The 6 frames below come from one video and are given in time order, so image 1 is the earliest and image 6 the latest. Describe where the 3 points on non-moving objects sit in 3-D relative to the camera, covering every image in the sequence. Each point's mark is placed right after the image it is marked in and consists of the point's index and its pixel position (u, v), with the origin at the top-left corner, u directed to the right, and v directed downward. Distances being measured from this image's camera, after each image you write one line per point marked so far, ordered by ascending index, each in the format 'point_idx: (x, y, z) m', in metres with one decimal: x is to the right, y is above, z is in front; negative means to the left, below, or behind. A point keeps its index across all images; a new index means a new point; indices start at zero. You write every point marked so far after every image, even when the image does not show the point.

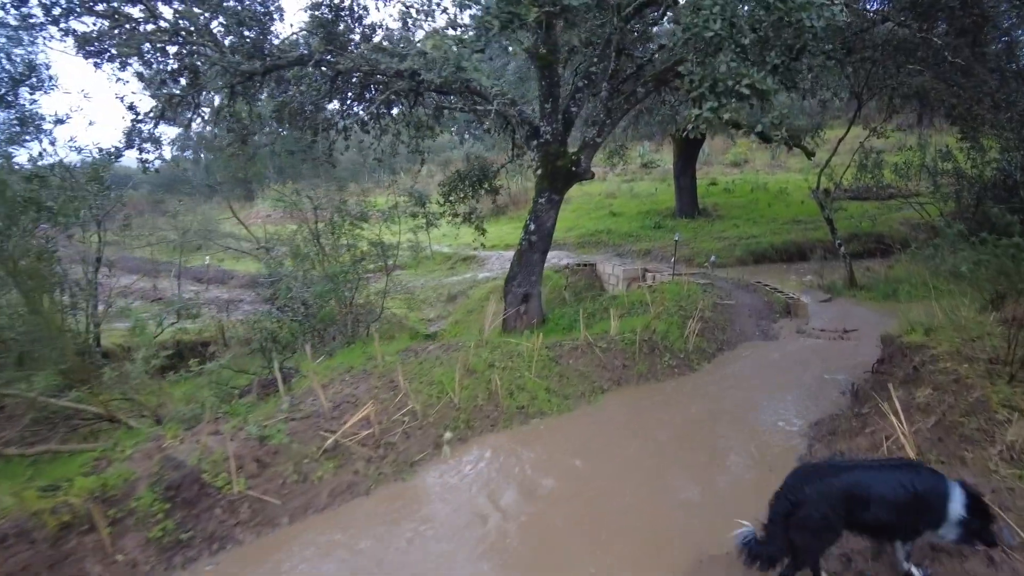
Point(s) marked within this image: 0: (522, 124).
0: (+0.1, +2.0, +8.2) m
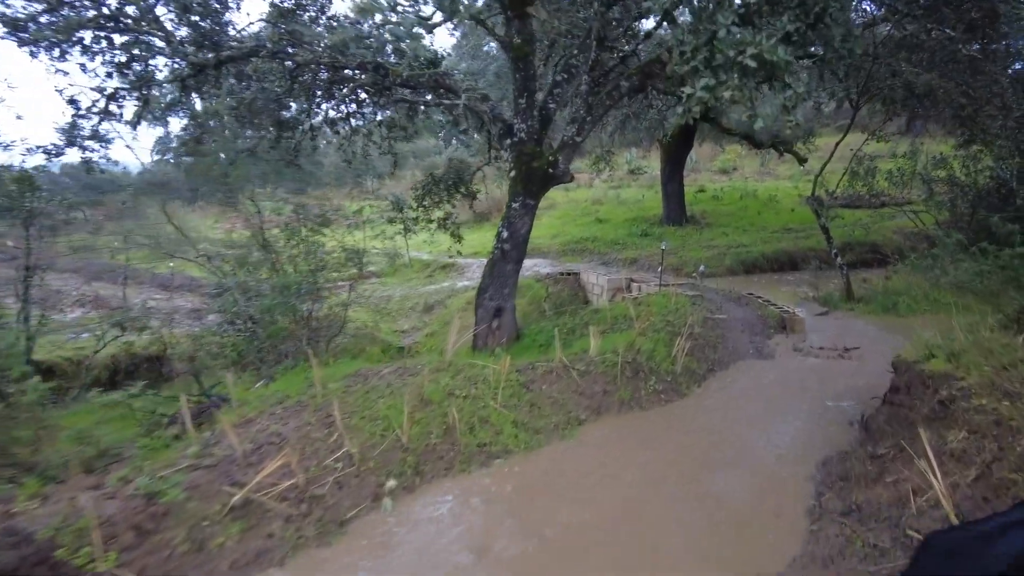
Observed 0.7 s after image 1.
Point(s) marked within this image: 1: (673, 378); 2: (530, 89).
0: (-0.2, +1.9, +7.4) m
1: (+1.6, -0.9, +6.5) m
2: (+0.2, +2.2, +7.2) m
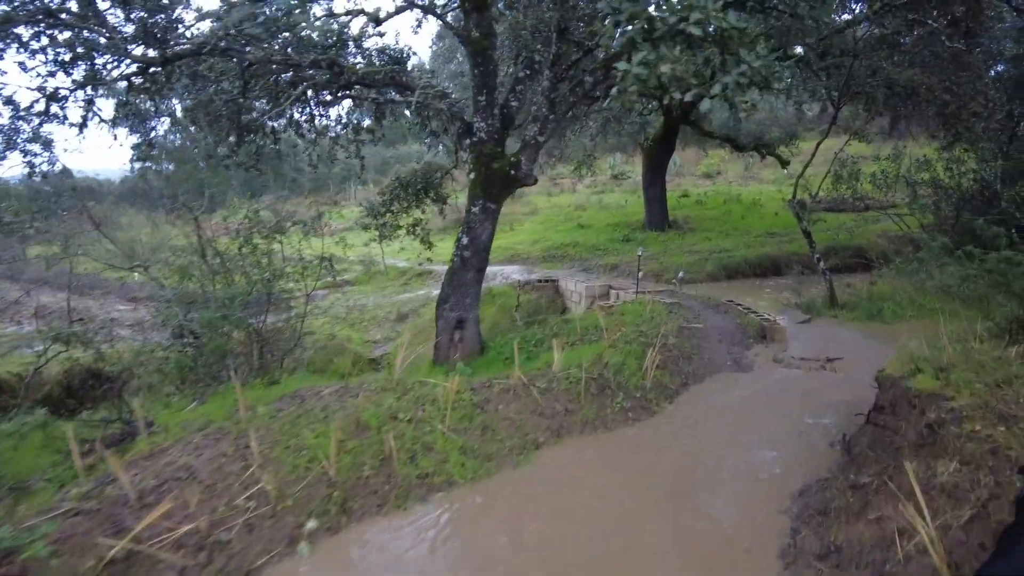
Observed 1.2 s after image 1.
0: (-0.6, +1.8, +7.0) m
1: (+1.2, -1.0, +6.0) m
2: (-0.2, +2.1, +6.8) m
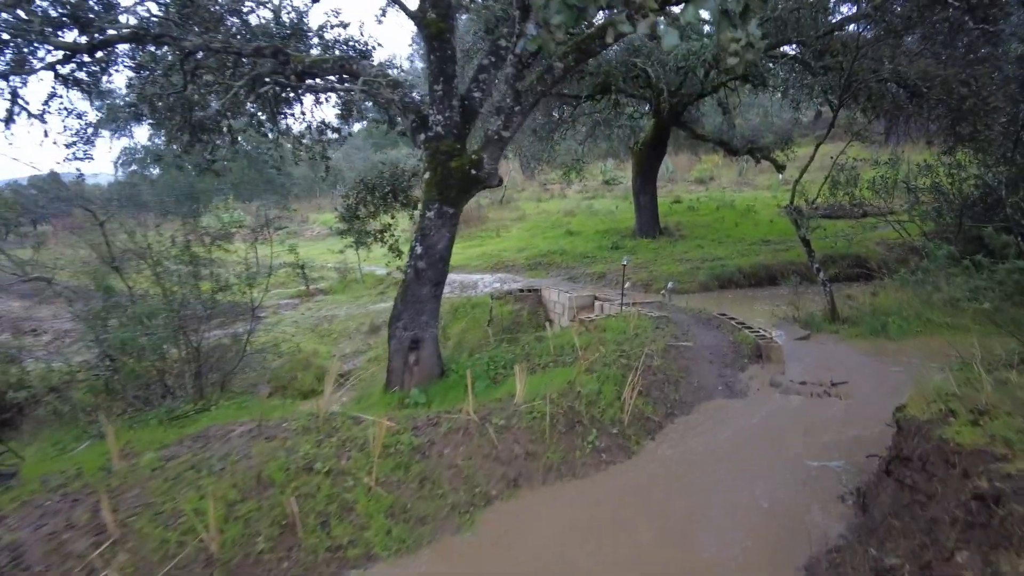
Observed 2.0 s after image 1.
0: (-1.0, +1.6, +6.1) m
1: (+0.8, -1.1, +5.2) m
2: (-0.6, +1.9, +6.0) m
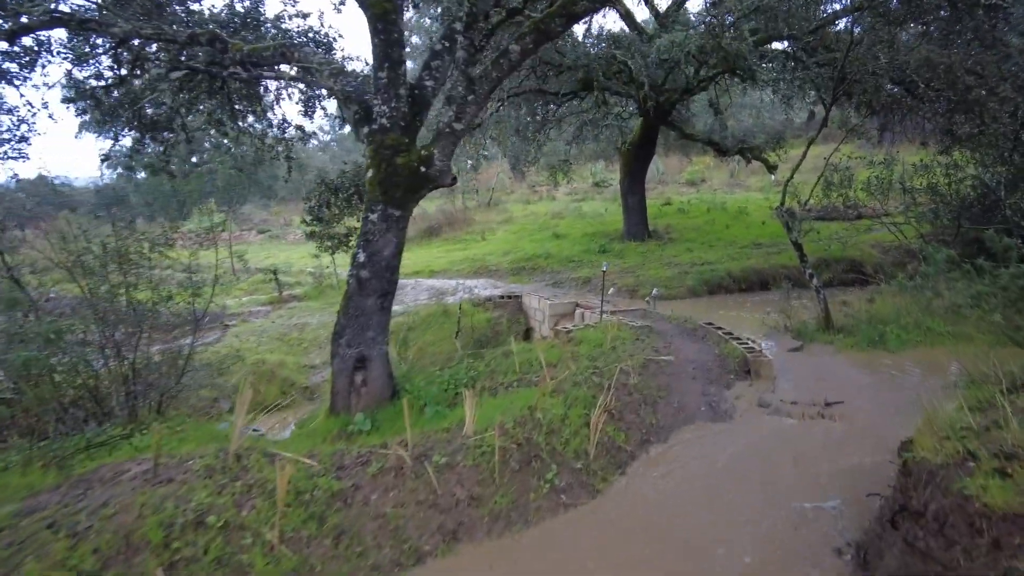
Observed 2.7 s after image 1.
0: (-1.3, +1.5, +5.5) m
1: (+0.5, -1.2, +4.5) m
2: (-0.9, +1.8, +5.3) m
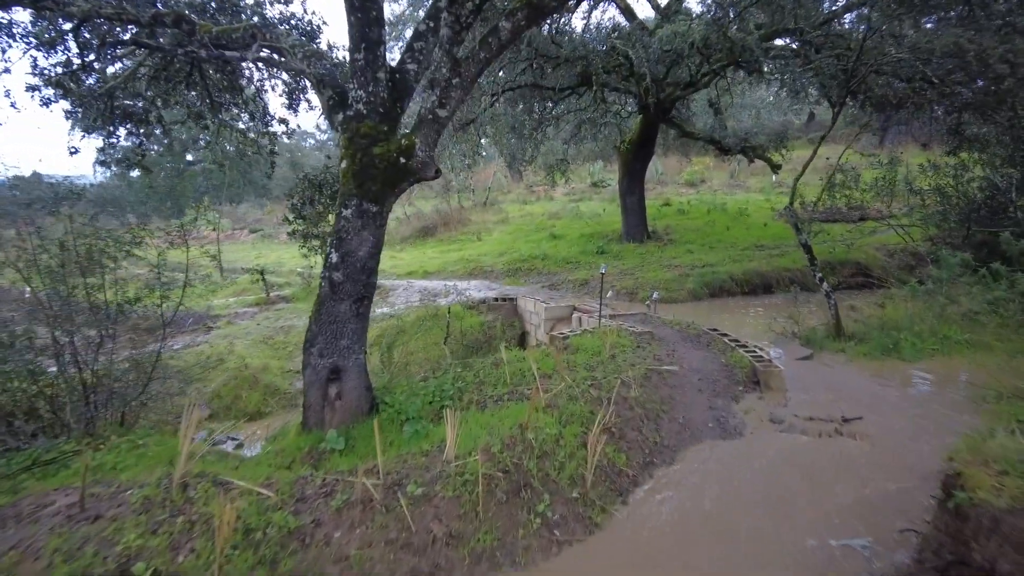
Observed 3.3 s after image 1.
0: (-1.4, +1.5, +4.9) m
1: (+0.4, -1.2, +4.0) m
2: (-1.0, +1.8, +4.8) m
